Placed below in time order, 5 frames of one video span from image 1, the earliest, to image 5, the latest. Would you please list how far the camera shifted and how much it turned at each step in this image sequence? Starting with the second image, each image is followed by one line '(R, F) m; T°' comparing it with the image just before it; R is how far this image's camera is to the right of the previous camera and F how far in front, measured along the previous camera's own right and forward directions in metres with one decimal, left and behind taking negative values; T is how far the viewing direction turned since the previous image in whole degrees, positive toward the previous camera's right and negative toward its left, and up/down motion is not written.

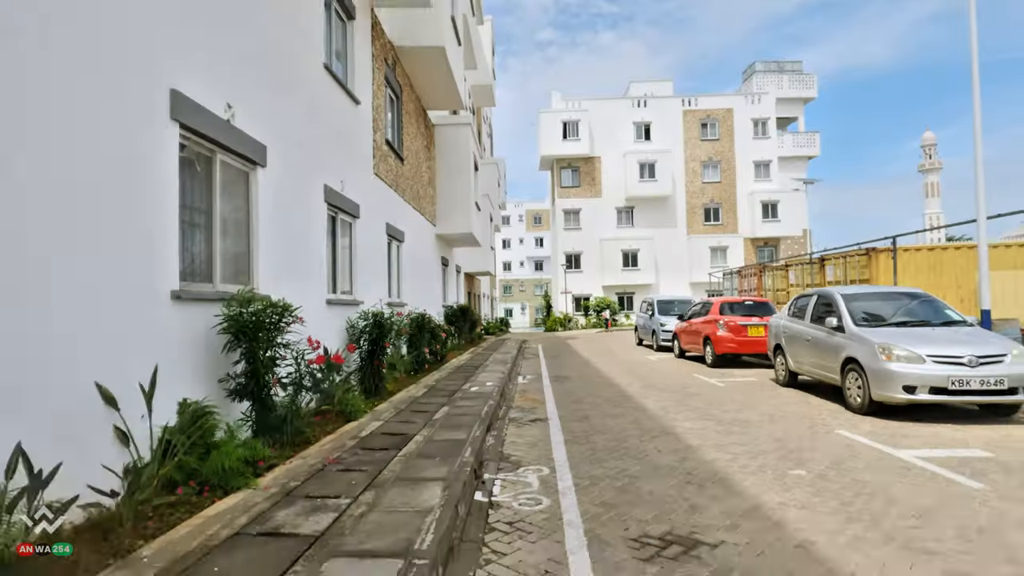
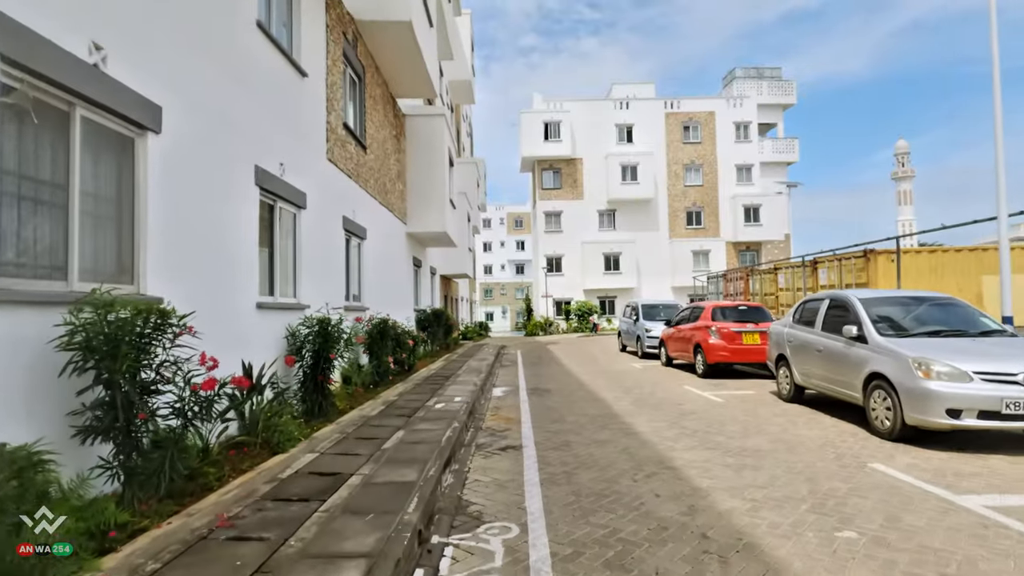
(+0.2, +1.3) m; +2°
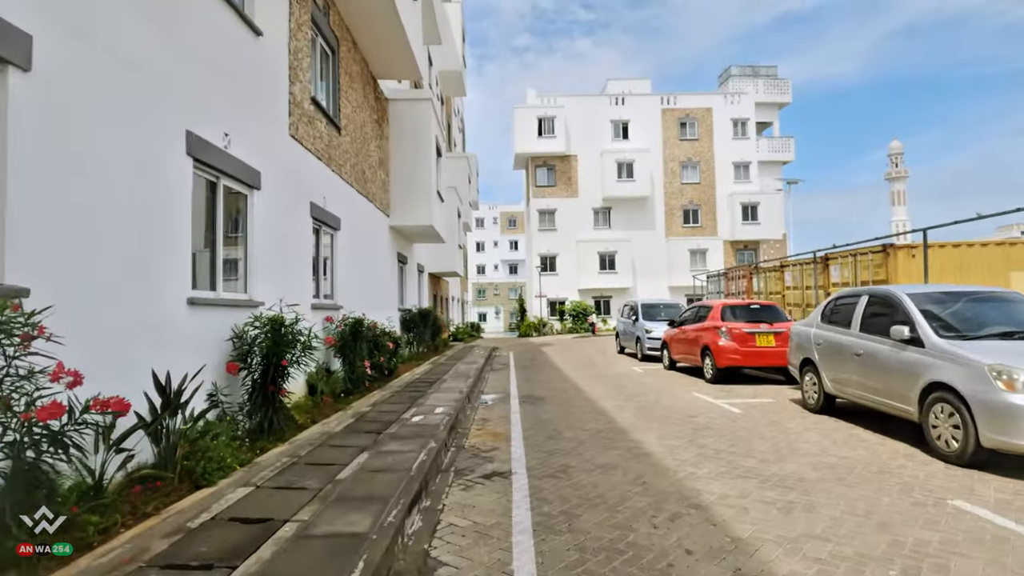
(+0.1, +1.2) m; +1°
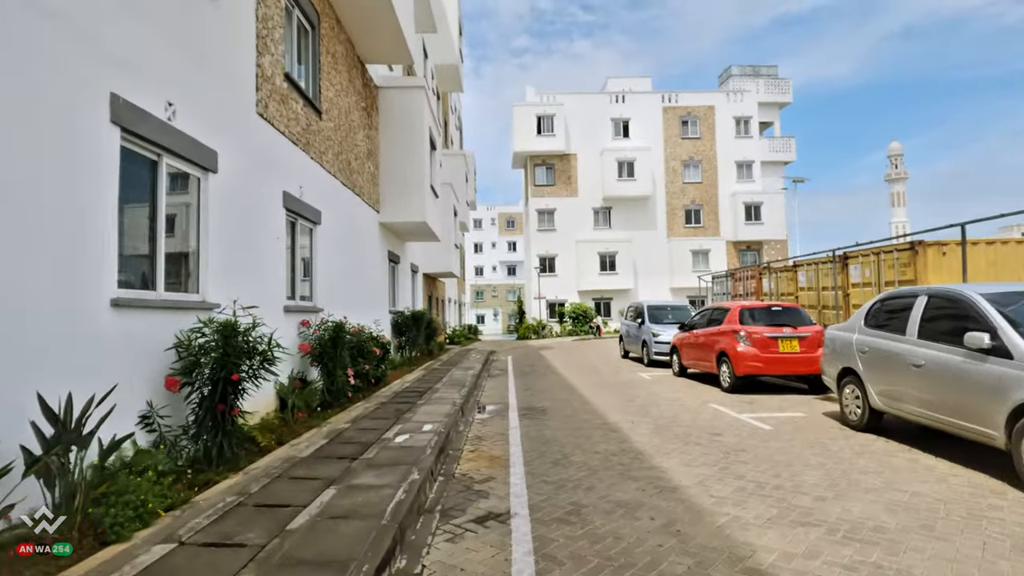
(0.0, +1.0) m; 0°
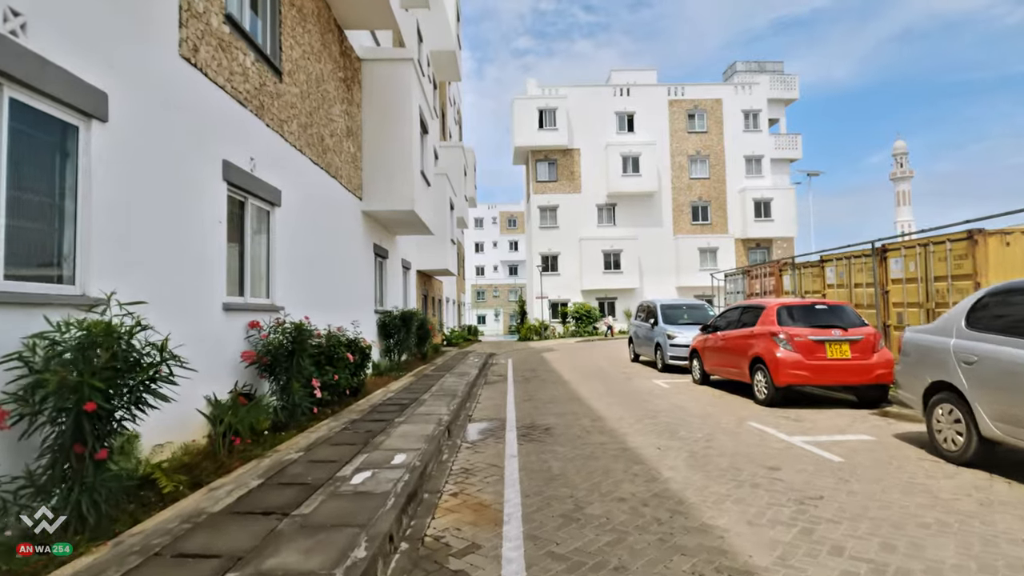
(+0.1, +1.6) m; 0°
